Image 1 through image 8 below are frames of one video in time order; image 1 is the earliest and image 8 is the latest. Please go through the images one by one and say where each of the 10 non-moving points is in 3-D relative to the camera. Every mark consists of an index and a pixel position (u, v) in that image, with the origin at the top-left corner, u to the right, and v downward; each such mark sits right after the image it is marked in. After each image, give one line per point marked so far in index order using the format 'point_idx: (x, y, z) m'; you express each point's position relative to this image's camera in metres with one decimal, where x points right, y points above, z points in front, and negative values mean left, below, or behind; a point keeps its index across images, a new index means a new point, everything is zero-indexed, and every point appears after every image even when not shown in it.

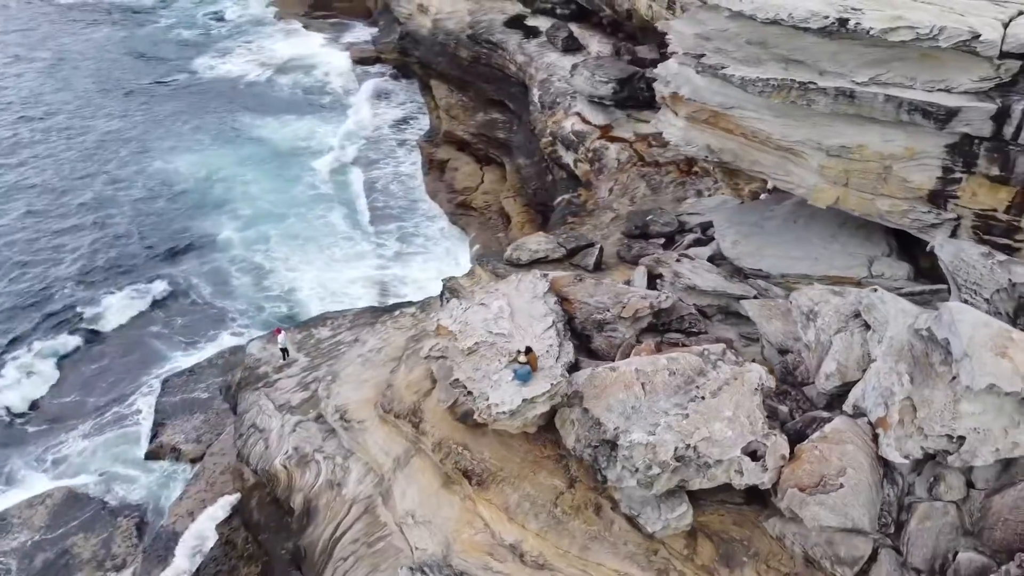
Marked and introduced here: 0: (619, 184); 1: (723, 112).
0: (+1.5, +1.5, +11.6) m
1: (+2.0, +1.6, +7.5) m
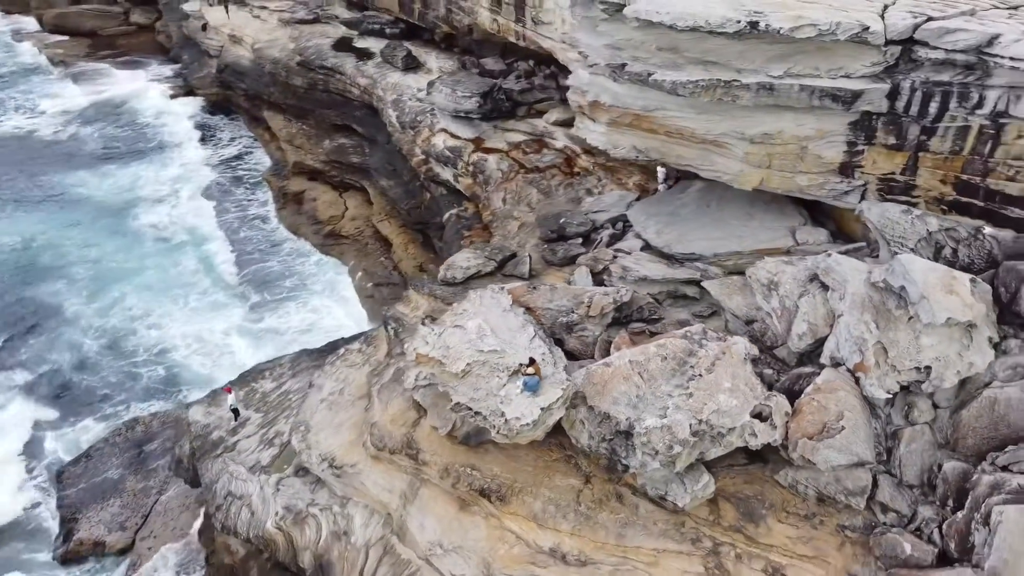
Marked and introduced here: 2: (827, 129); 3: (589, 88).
0: (0.0, +1.4, +12.0) m
1: (+1.4, +1.8, +8.2) m
2: (+2.9, +1.5, +7.5) m
3: (+0.8, +2.1, +8.5) m
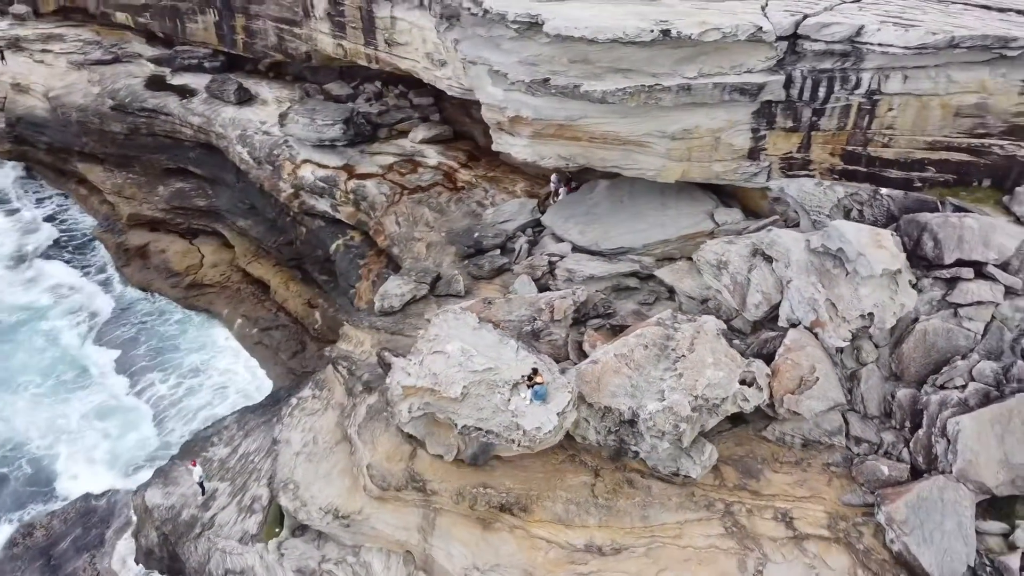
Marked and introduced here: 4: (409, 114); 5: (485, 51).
0: (-1.6, +1.1, +12.0) m
1: (+0.6, +1.8, +8.7) m
2: (+2.3, +1.8, +8.4) m
3: (-0.1, +2.0, +8.9) m
4: (-1.8, +3.1, +14.4) m
5: (-0.3, +2.7, +9.1) m
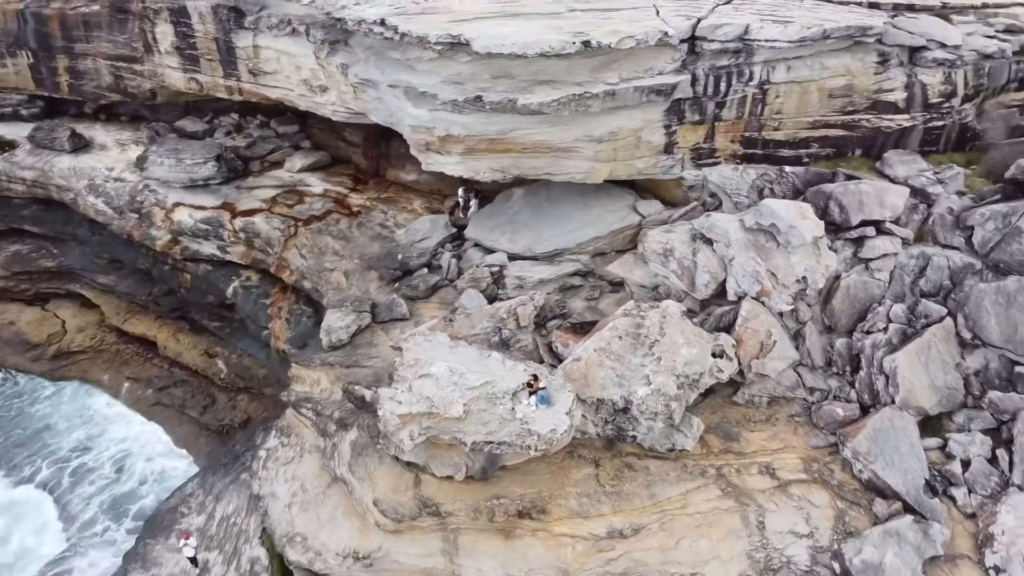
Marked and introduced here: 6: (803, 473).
0: (-2.9, +0.6, +11.7) m
1: (-0.1, +1.7, +9.0) m
2: (+1.5, +1.9, +9.1) m
3: (-0.9, +1.8, +9.0) m
4: (-4.0, +2.5, +13.9) m
5: (-1.2, +2.4, +9.2) m
6: (+2.8, -1.8, +7.8) m
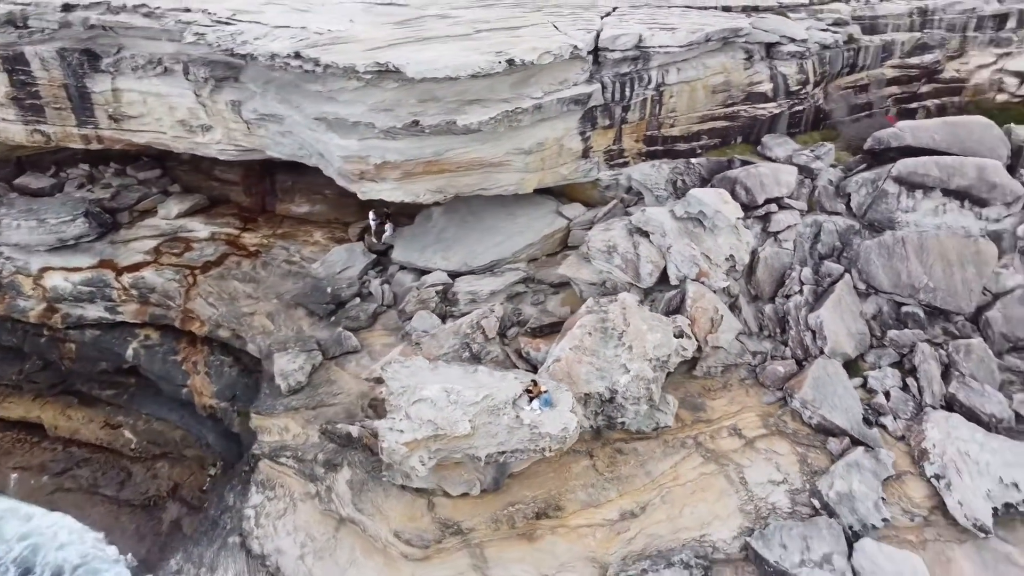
0: (-4.0, -0.1, +11.1) m
1: (-0.9, +1.5, +9.1) m
2: (+0.7, +1.9, +9.7) m
3: (-1.6, +1.5, +9.0) m
4: (-5.9, +1.6, +13.0) m
5: (-2.1, +2.1, +9.1) m
6: (+2.7, -1.5, +8.7) m
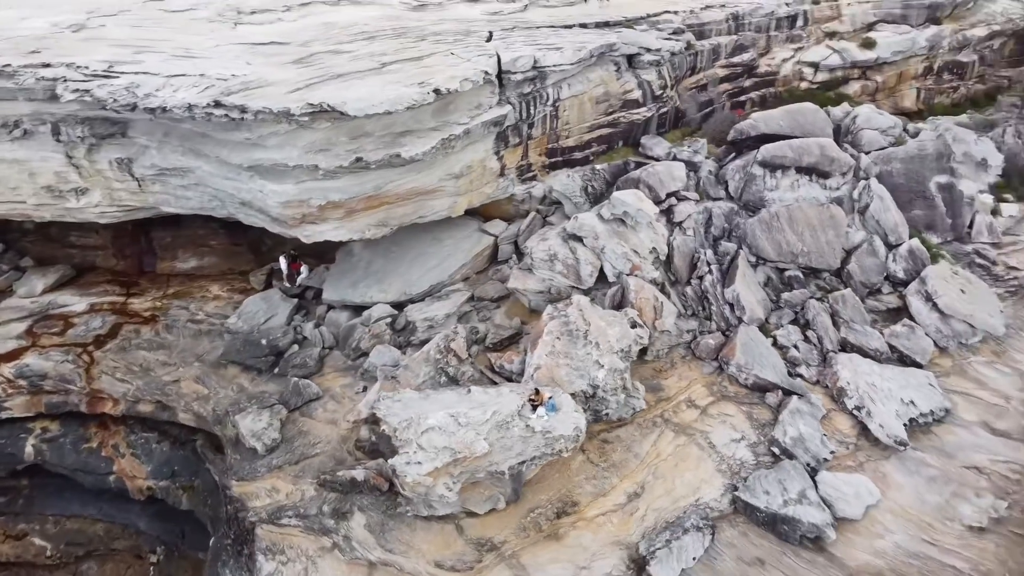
0: (-4.9, -1.0, +10.2) m
1: (-1.6, +1.1, +9.2) m
2: (-0.3, +1.7, +10.1) m
3: (-2.3, +1.0, +8.8) m
4: (-7.4, +0.3, +11.6) m
5: (-2.8, +1.5, +8.8) m
6: (+2.4, -1.3, +9.7) m
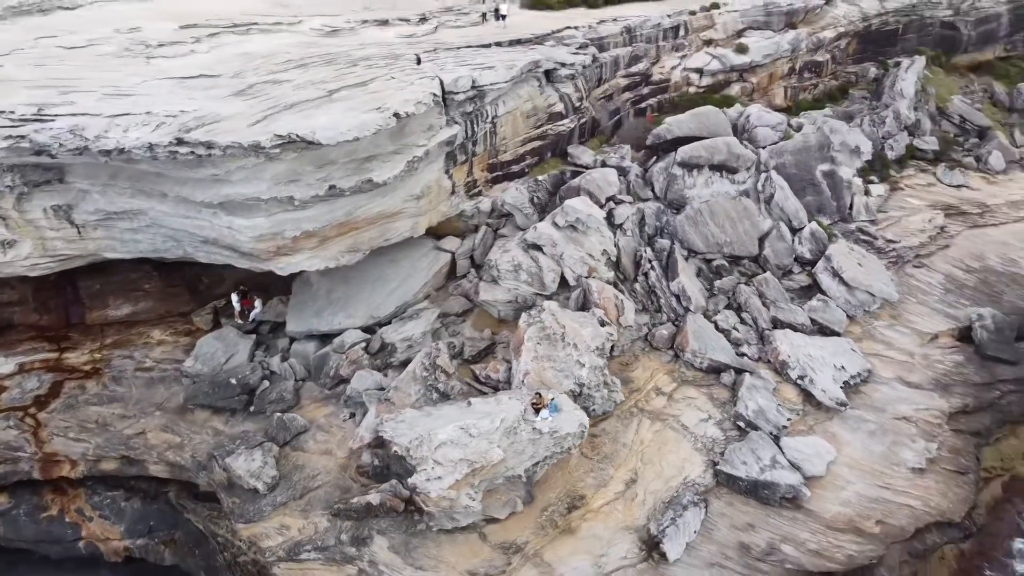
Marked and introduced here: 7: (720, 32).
0: (-5.1, -1.7, +9.6) m
1: (-1.9, +0.8, +9.2) m
2: (-1.0, +1.5, +10.4) m
3: (-2.5, +0.6, +8.7) m
4: (-8.0, -0.7, +10.5) m
5: (-3.1, +1.1, +8.6) m
6: (+2.1, -1.2, +10.5) m
7: (+4.4, +5.4, +17.0) m
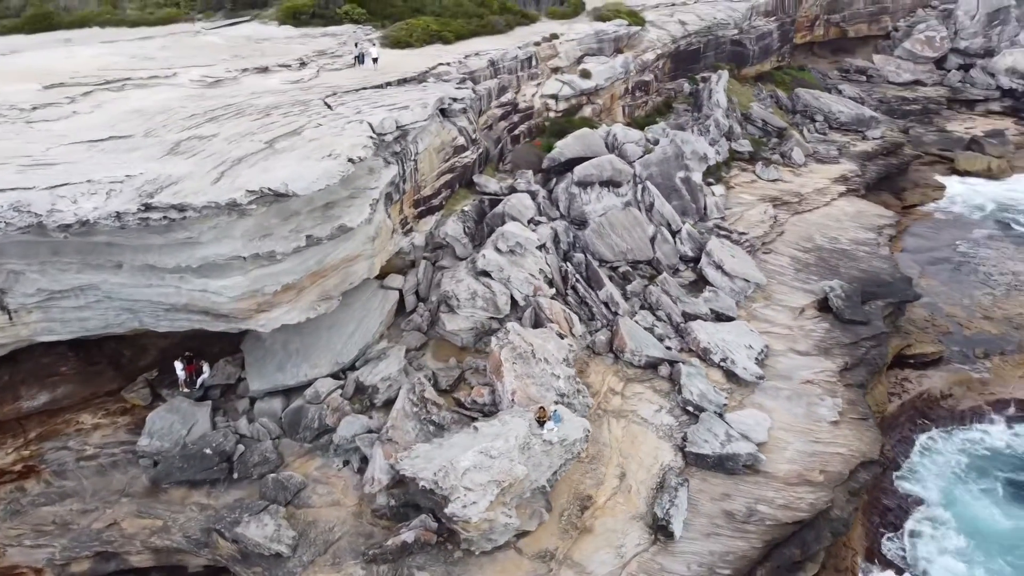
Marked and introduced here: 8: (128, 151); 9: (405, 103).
0: (-5.1, -2.6, +8.7) m
1: (-2.3, +0.2, +9.2) m
2: (-1.7, +1.0, +10.5) m
3: (-2.7, 0.0, +8.6) m
4: (-8.2, -2.0, +8.9) m
5: (-3.3, +0.4, +8.3) m
6: (+1.5, -1.3, +11.4) m
7: (+1.2, +5.2, +18.3) m
8: (-4.5, +1.6, +9.5) m
9: (-1.5, +2.6, +11.6) m
